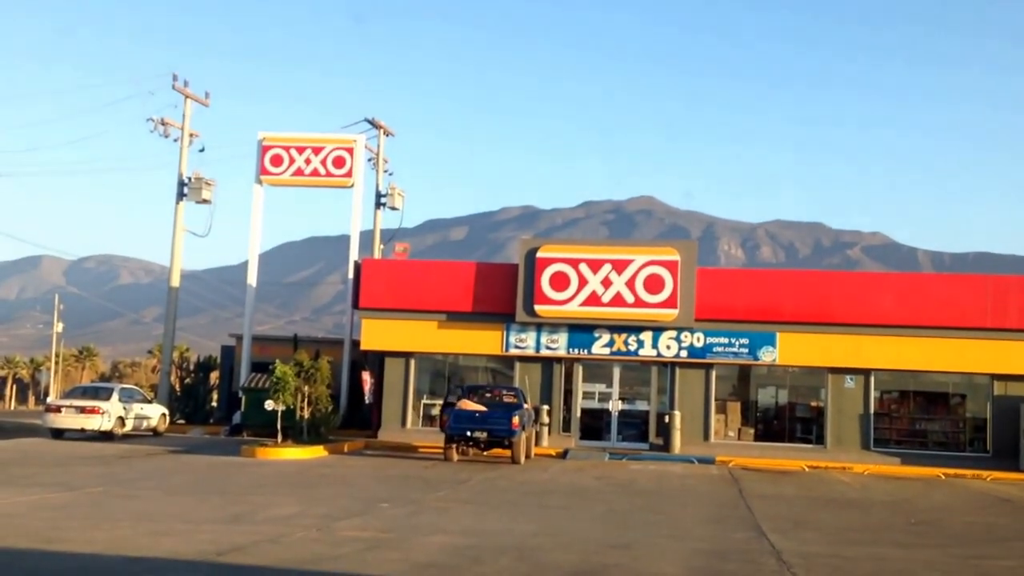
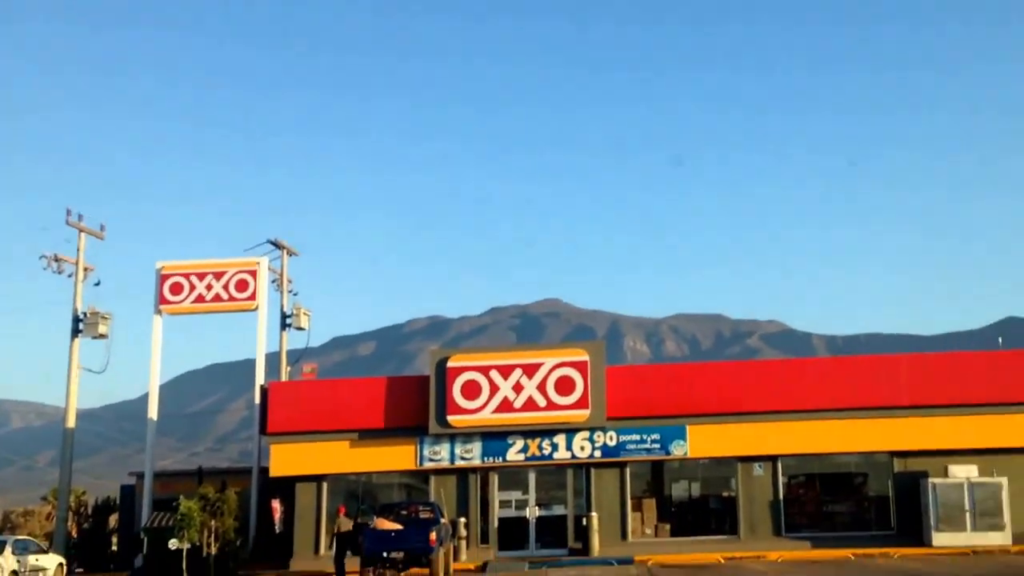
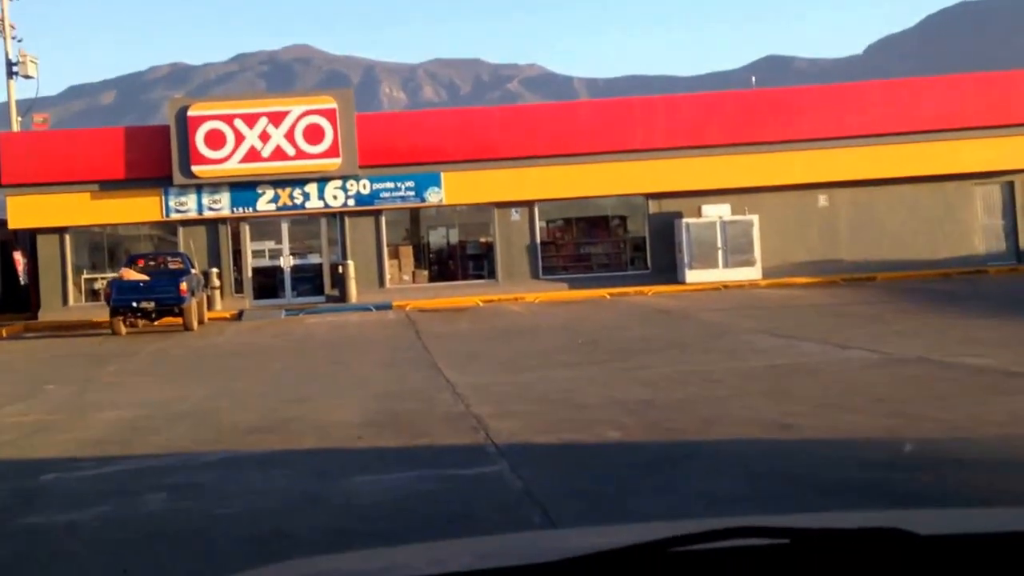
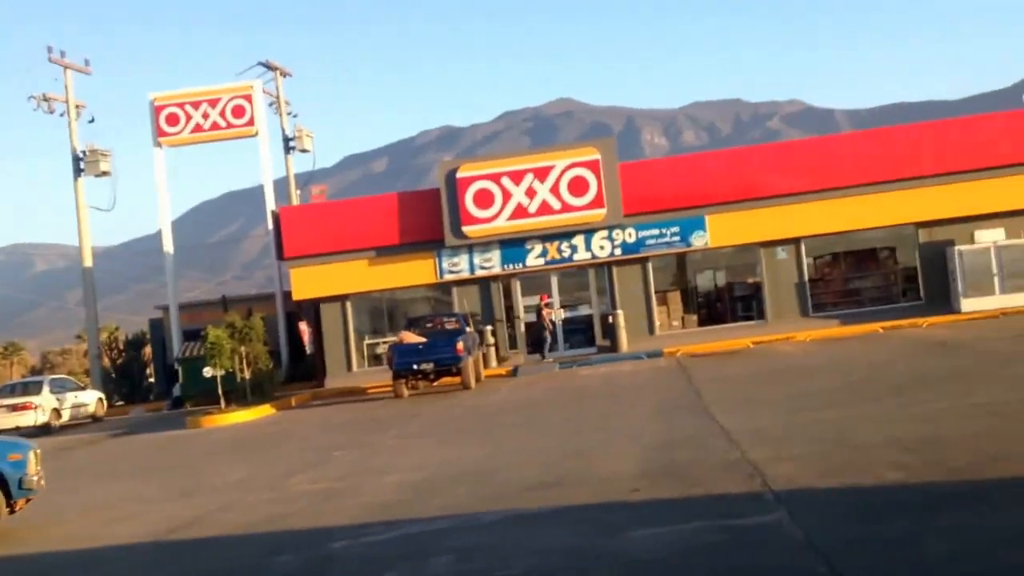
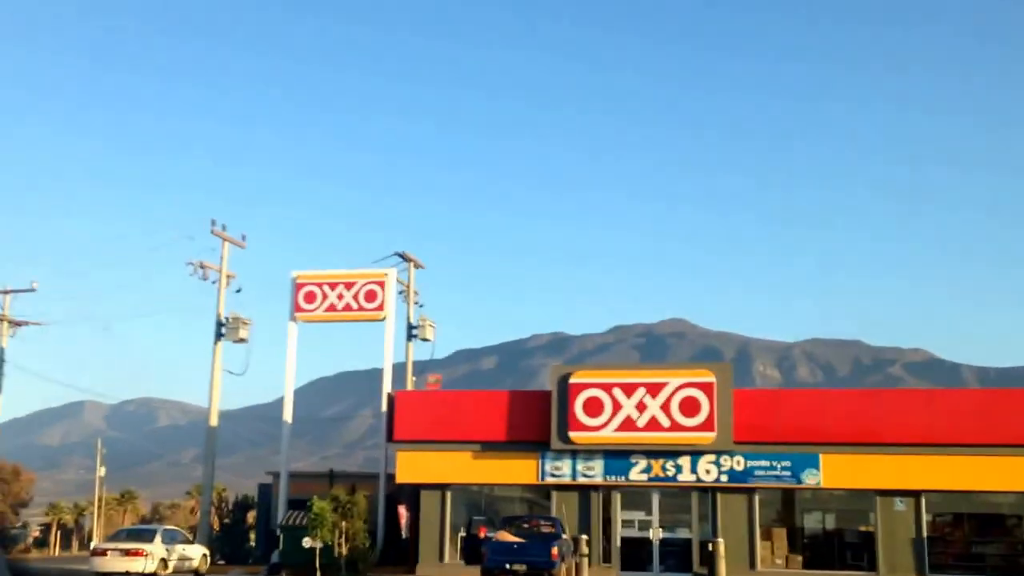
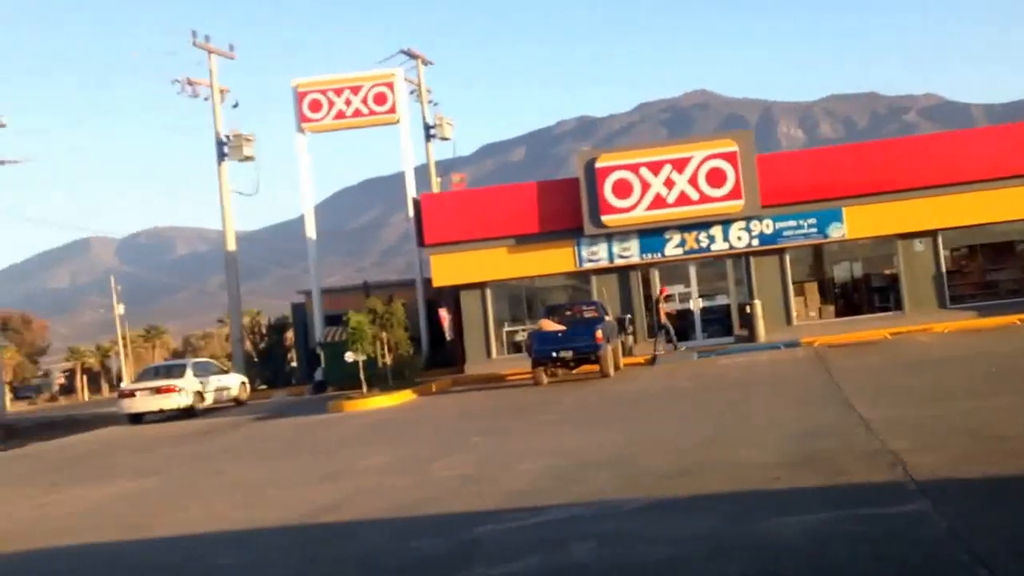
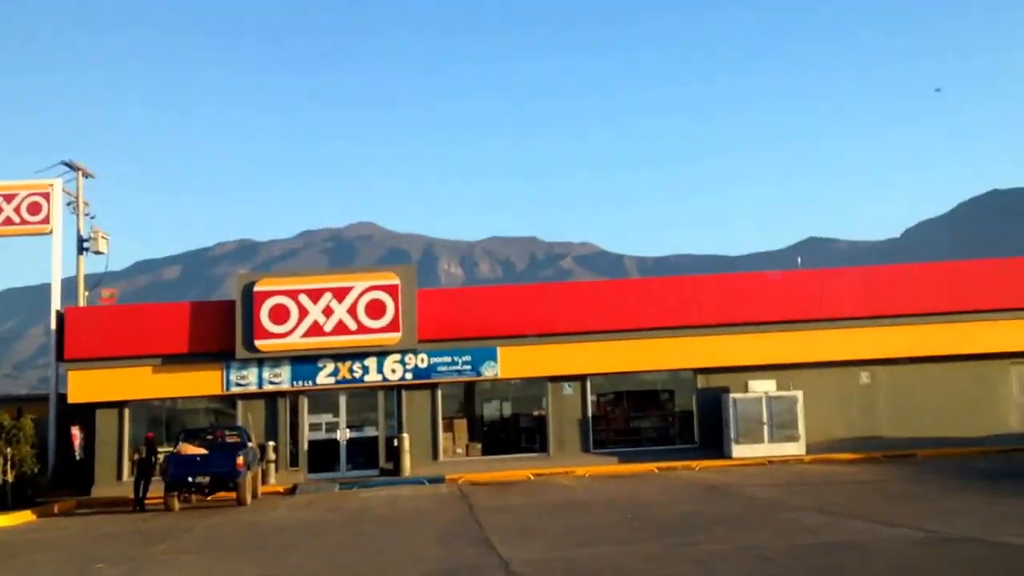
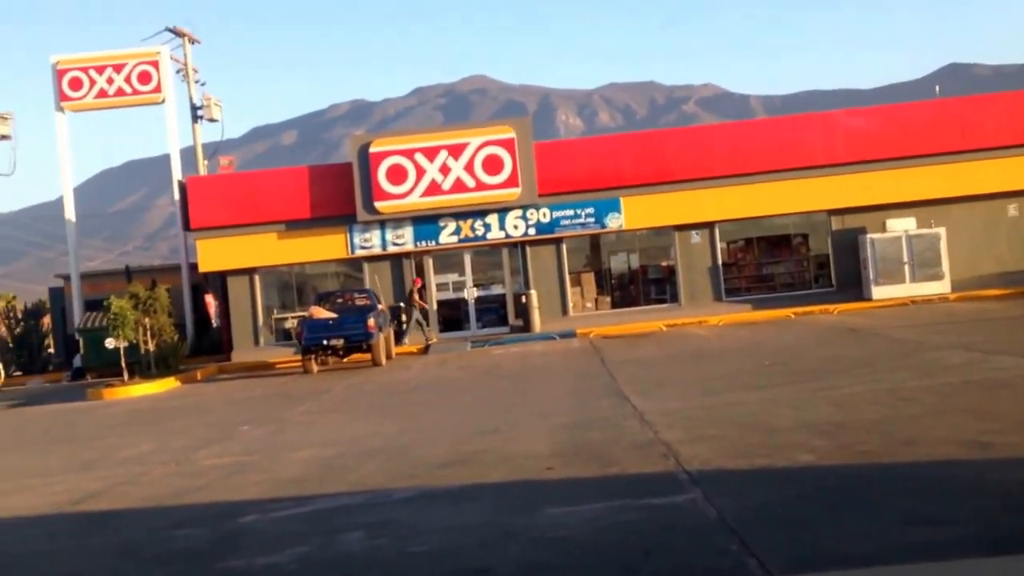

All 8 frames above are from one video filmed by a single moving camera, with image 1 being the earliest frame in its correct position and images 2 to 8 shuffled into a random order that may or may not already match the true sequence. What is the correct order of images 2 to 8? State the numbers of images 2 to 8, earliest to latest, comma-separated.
5, 2, 7, 3, 8, 6, 4
